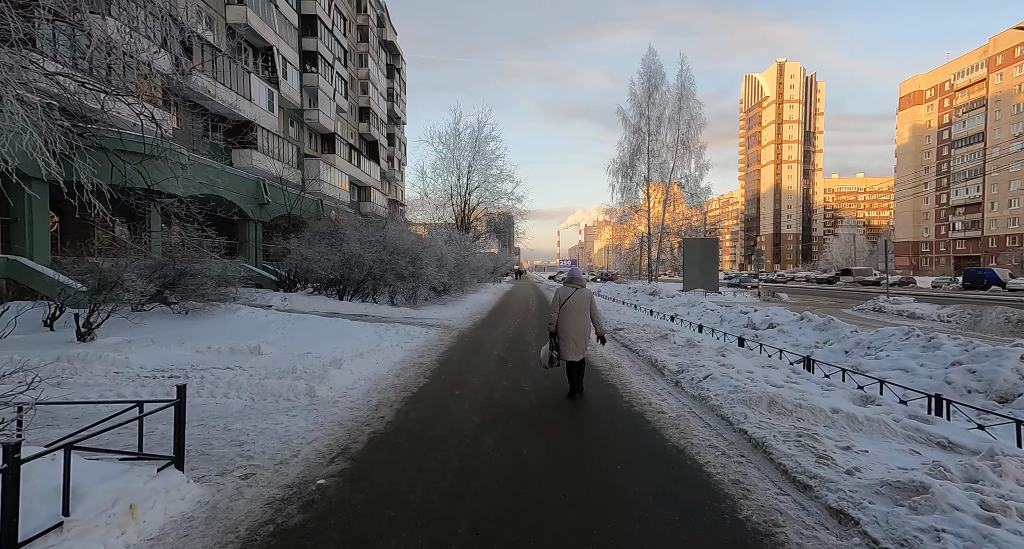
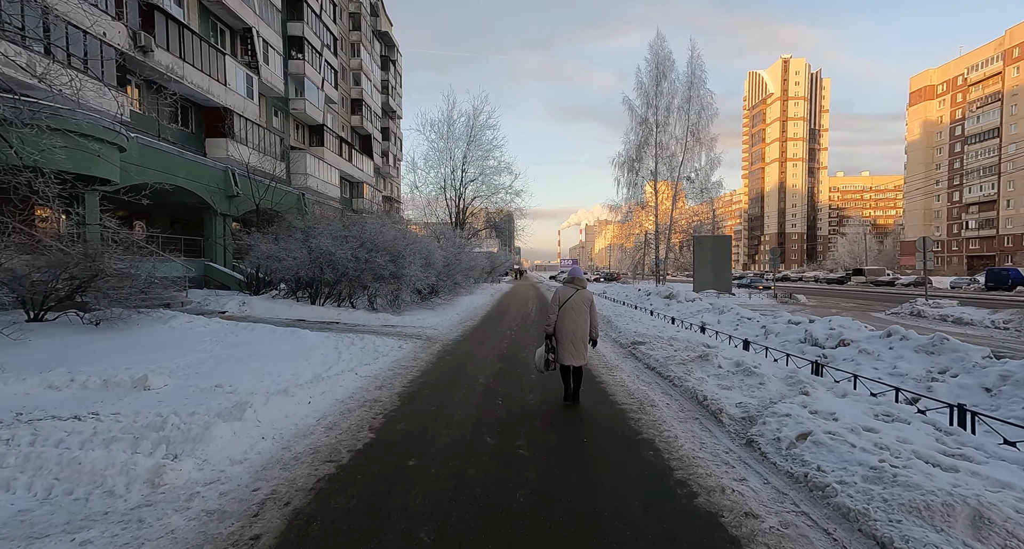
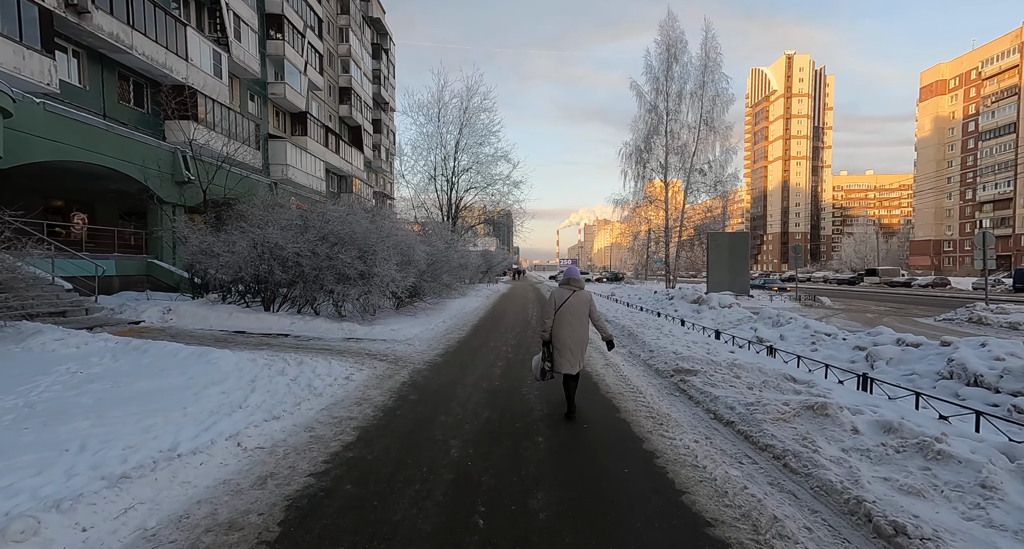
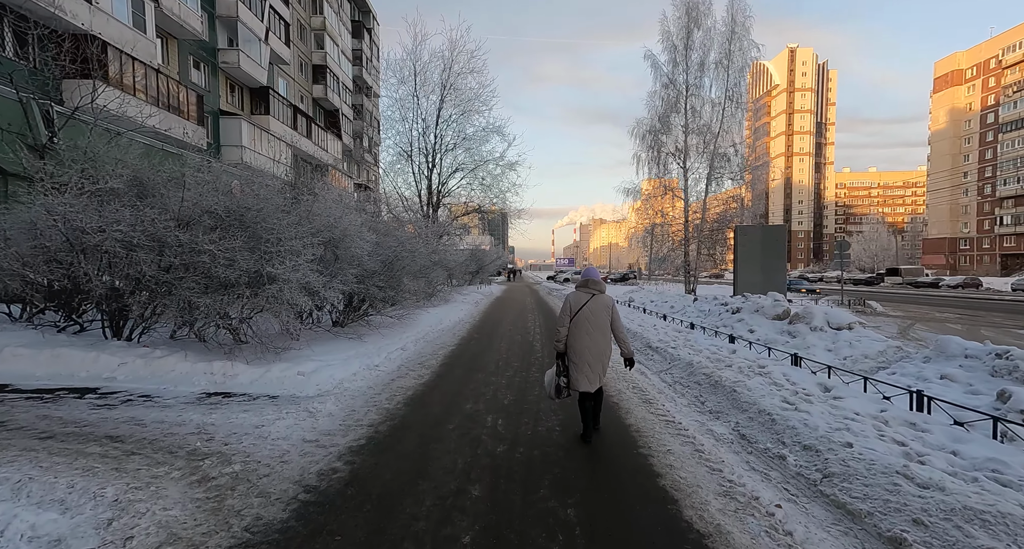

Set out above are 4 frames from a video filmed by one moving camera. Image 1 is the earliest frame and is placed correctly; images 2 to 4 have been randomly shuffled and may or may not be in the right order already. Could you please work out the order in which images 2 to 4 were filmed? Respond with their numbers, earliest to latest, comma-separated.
2, 3, 4
